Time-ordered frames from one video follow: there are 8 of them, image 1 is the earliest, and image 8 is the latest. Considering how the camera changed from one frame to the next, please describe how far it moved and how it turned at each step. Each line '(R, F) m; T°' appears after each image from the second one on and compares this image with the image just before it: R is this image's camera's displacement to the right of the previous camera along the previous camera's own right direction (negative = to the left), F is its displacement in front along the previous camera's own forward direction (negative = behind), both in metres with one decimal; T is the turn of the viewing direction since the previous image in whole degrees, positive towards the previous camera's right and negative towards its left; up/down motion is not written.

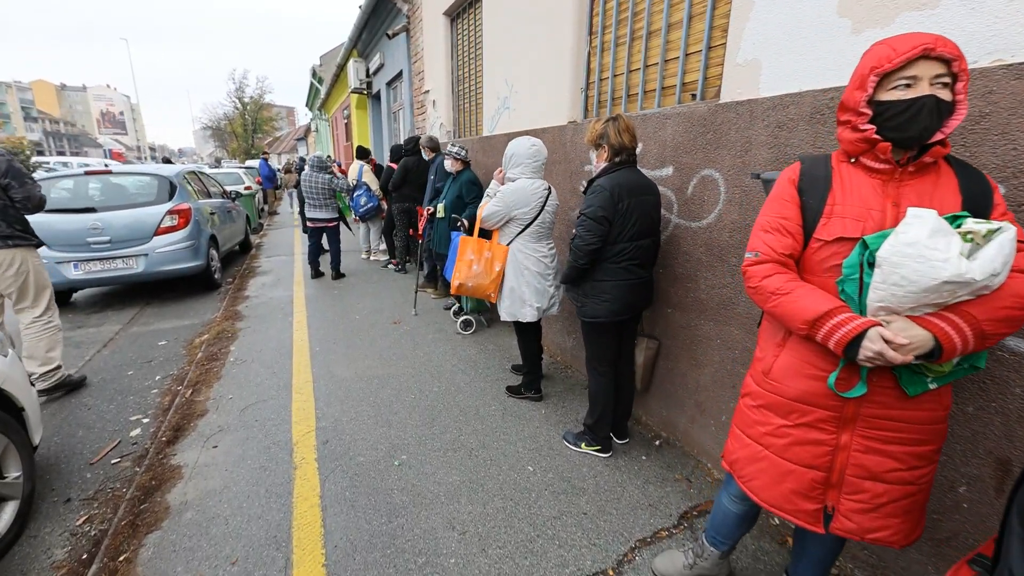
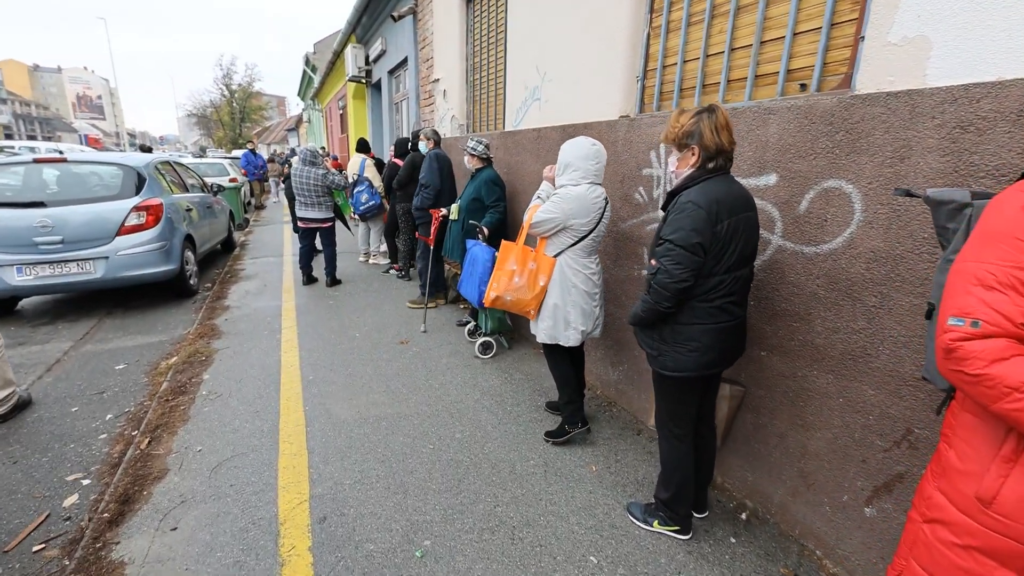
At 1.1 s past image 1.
(-0.6, +0.6) m; +2°
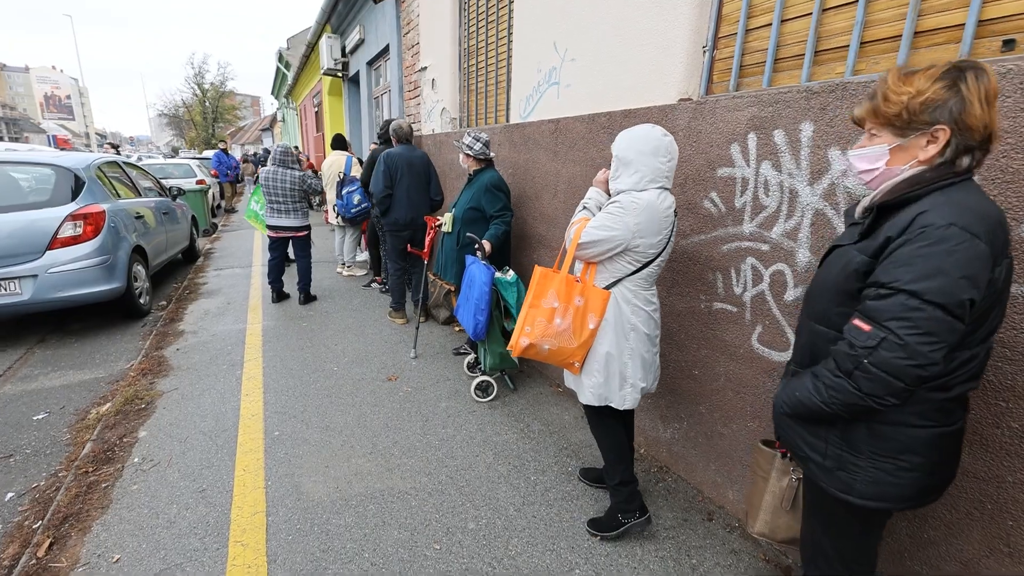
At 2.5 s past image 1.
(-0.3, +0.8) m; +1°
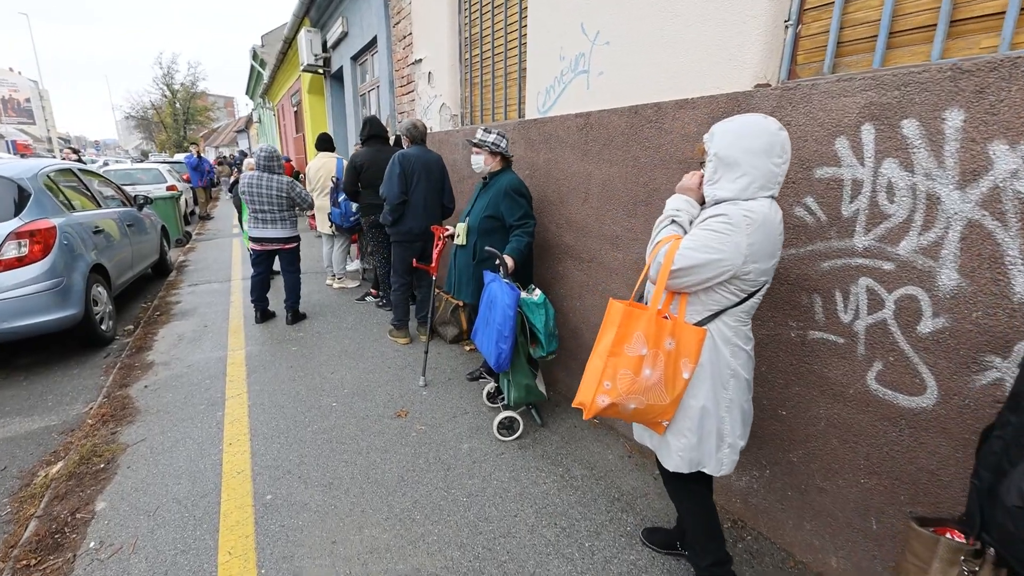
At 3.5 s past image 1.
(-0.4, +0.4) m; +2°
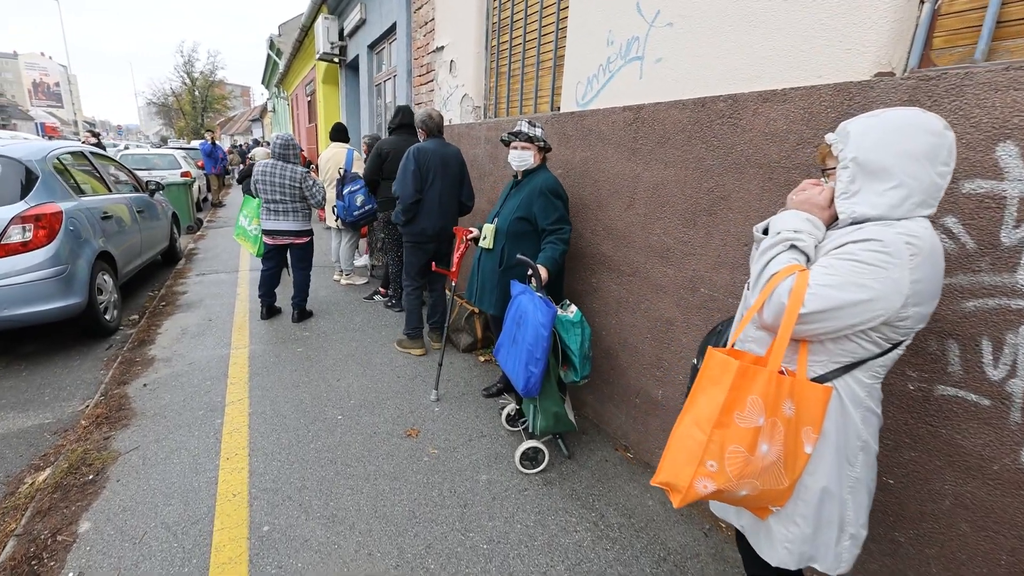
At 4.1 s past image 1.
(-0.3, +0.3) m; -1°
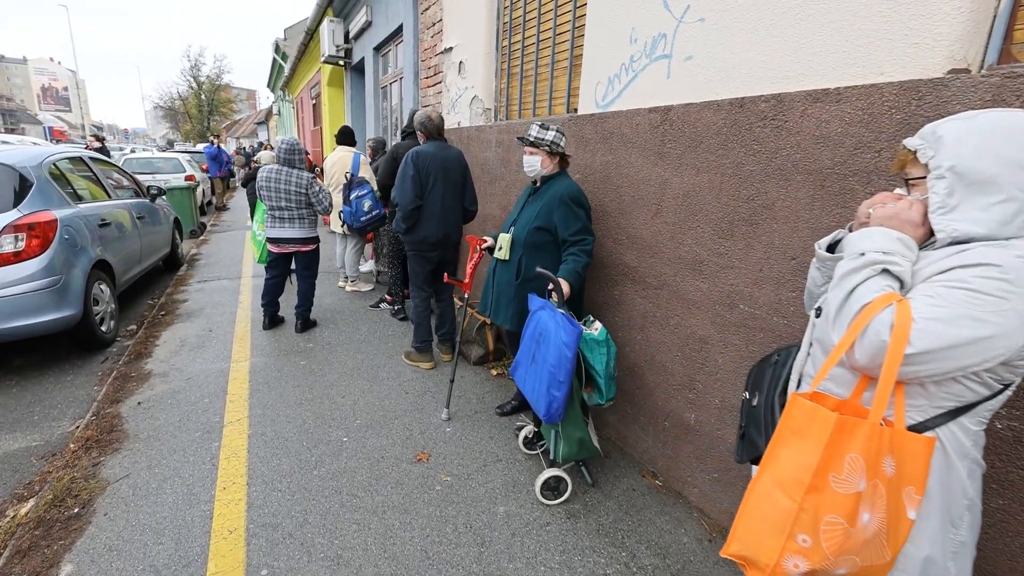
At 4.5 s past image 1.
(-0.2, +0.2) m; 0°
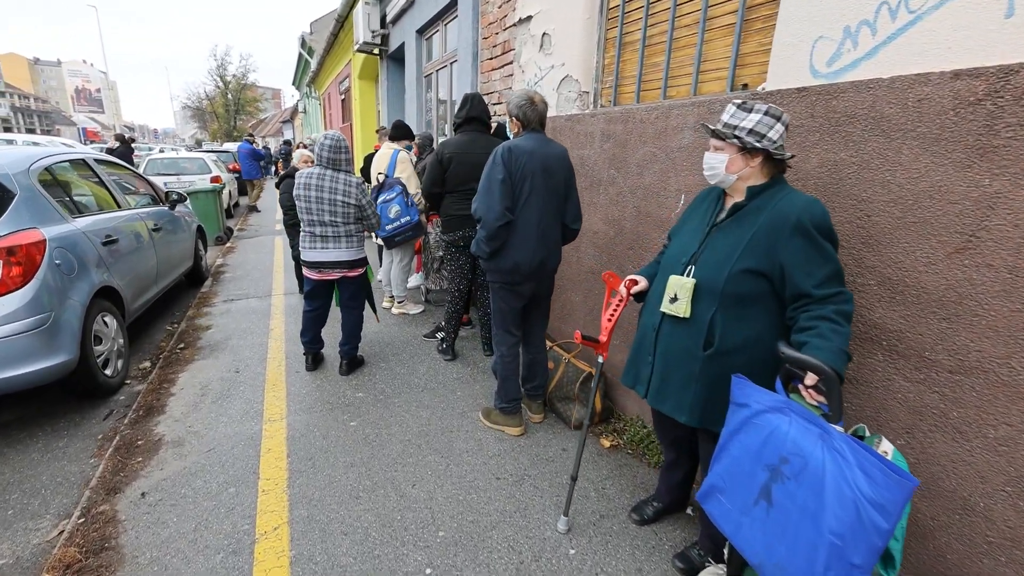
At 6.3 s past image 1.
(-1.3, +1.0) m; -2°
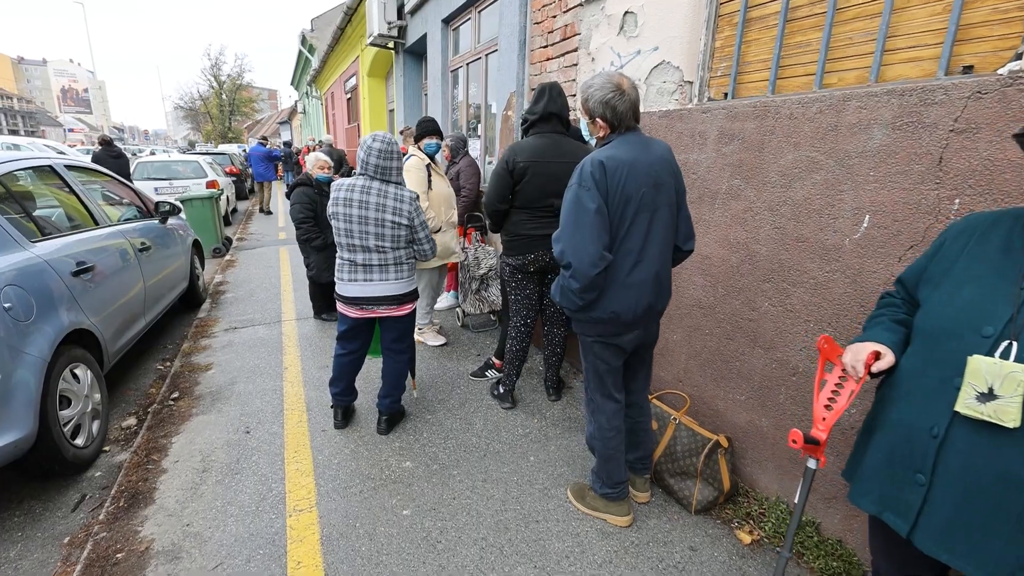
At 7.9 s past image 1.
(-1.0, +0.7) m; 0°
